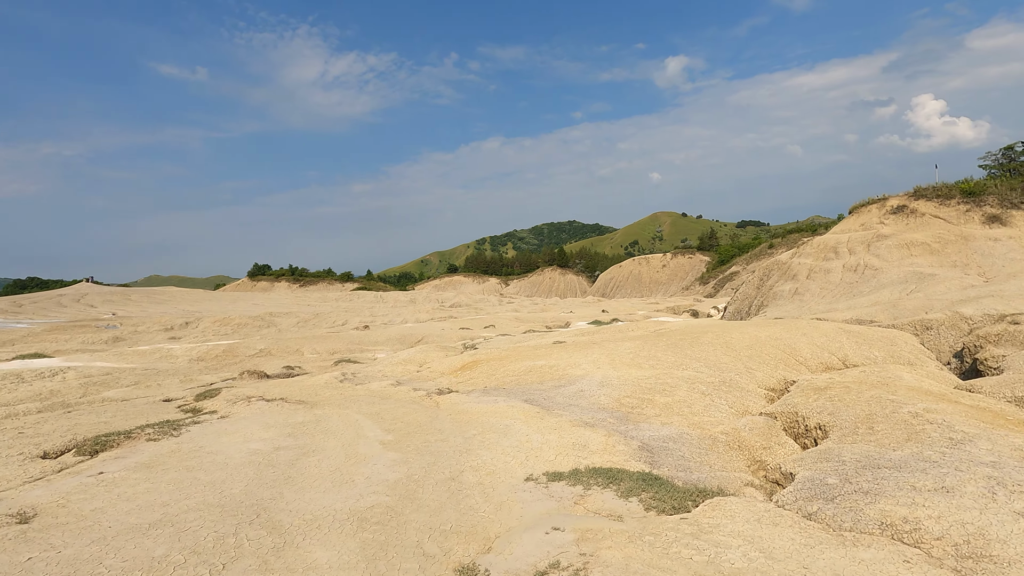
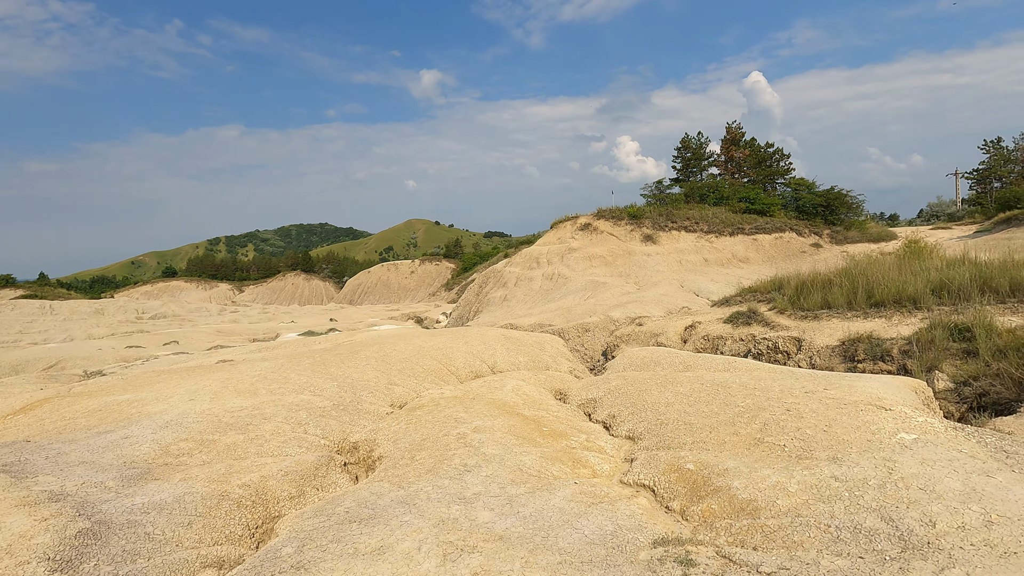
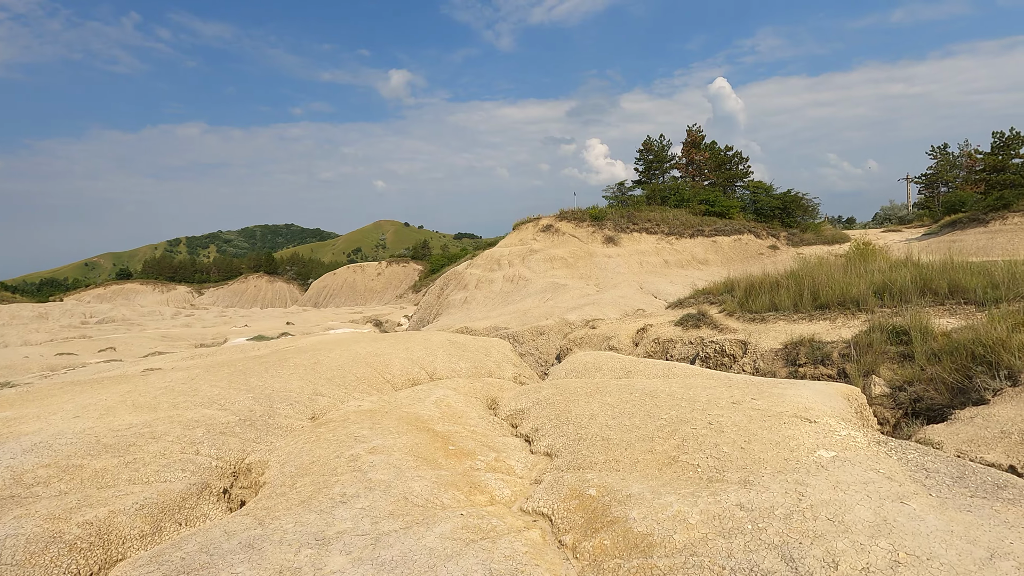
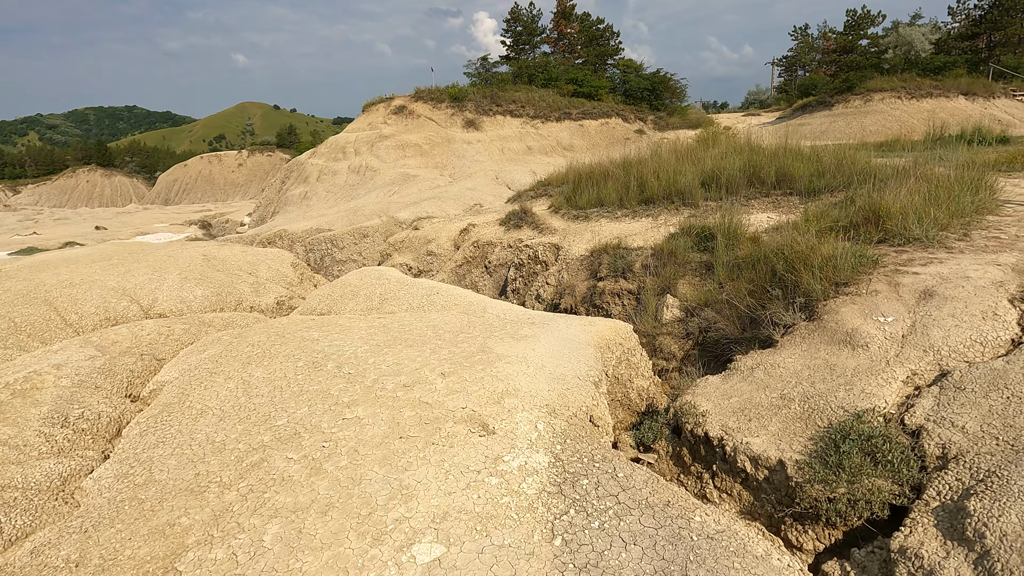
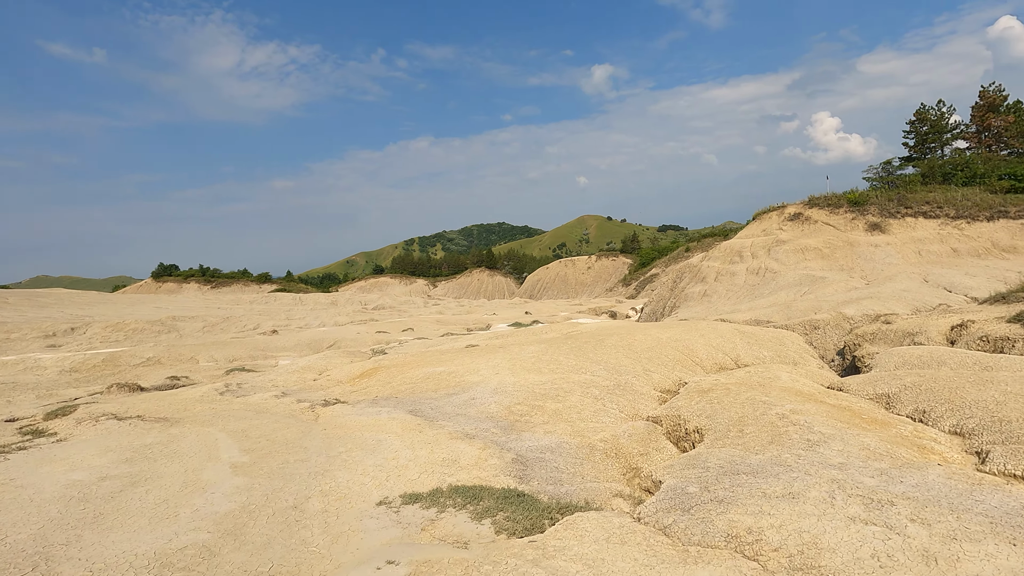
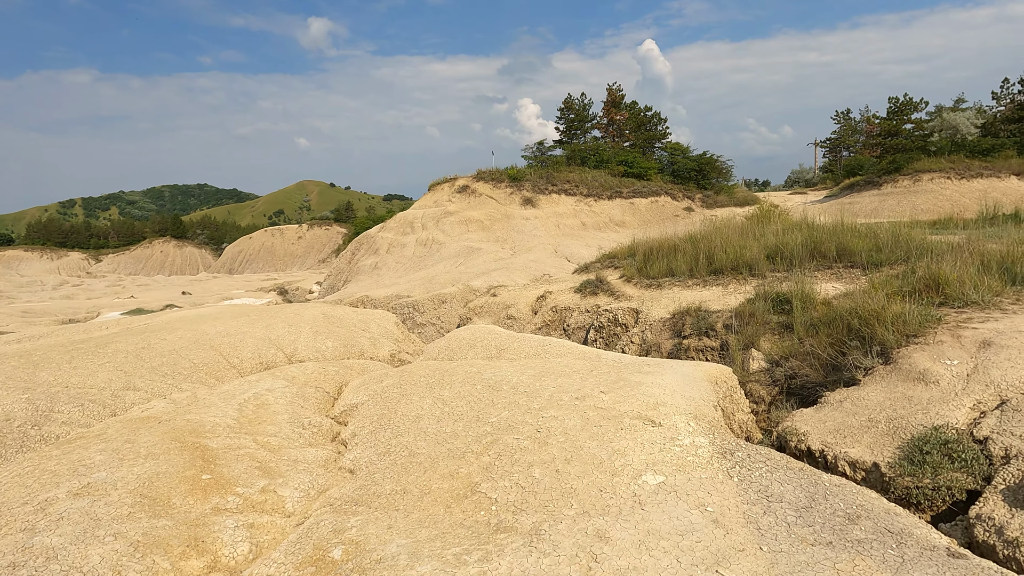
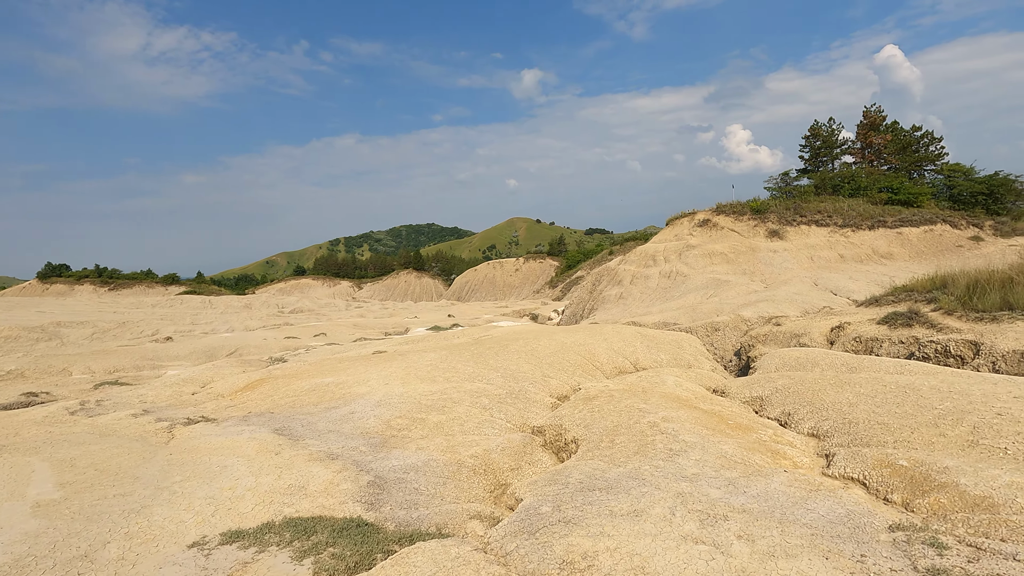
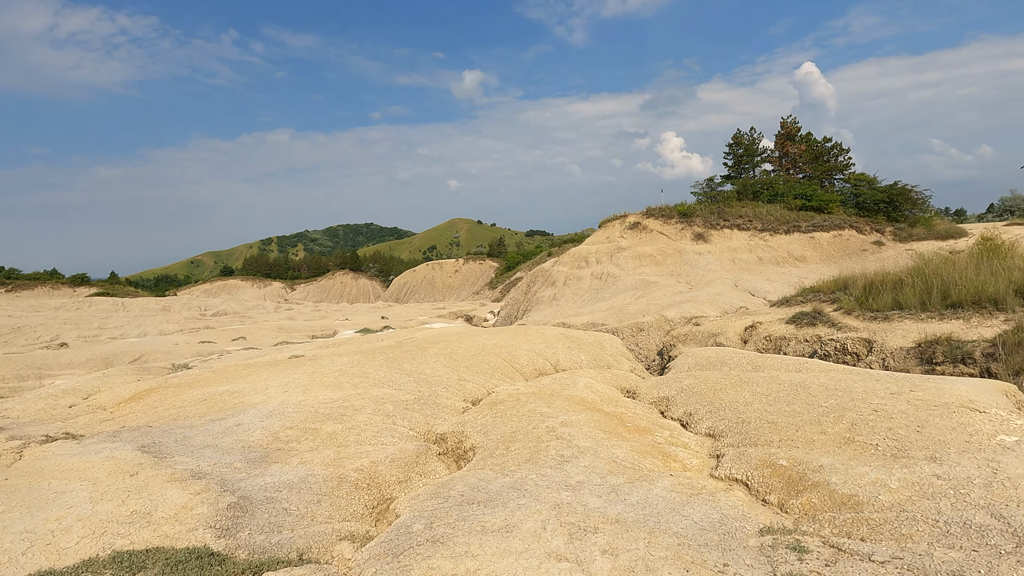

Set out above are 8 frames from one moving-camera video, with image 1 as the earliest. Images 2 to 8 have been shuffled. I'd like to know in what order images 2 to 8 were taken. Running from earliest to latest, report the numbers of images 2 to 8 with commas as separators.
5, 7, 8, 2, 3, 6, 4
